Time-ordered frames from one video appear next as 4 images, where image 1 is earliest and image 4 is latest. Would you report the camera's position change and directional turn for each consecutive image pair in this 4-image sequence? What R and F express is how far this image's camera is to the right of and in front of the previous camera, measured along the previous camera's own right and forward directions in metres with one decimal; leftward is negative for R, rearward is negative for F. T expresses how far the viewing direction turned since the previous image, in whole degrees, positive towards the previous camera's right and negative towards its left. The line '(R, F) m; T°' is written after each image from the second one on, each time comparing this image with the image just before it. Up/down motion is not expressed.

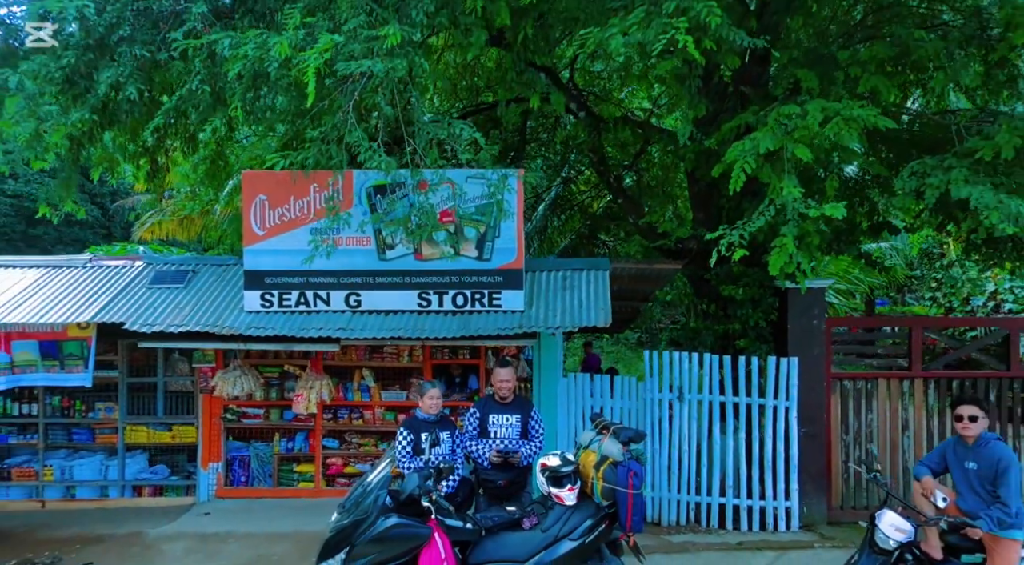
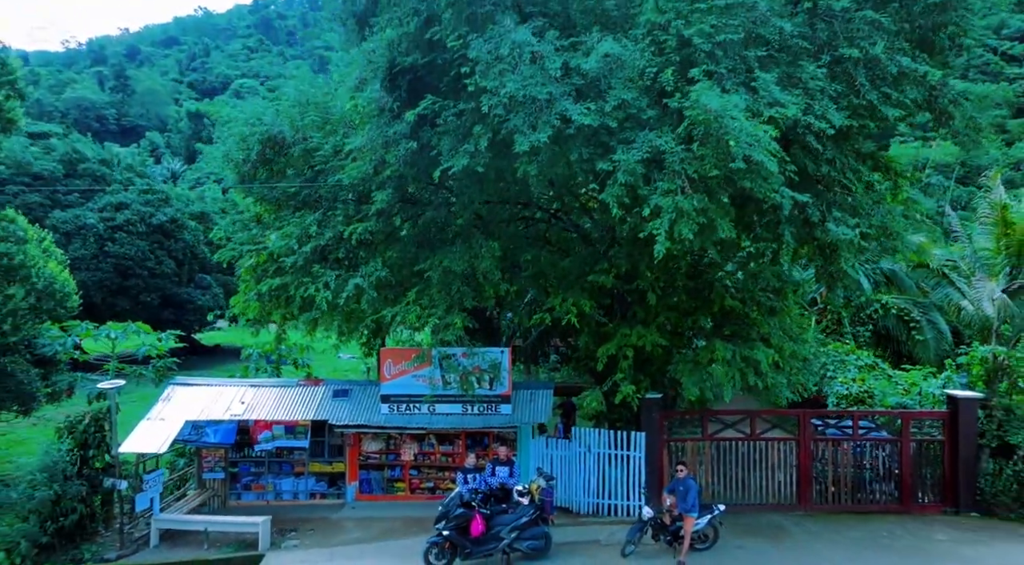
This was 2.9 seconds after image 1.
(+0.1, -5.5) m; 0°
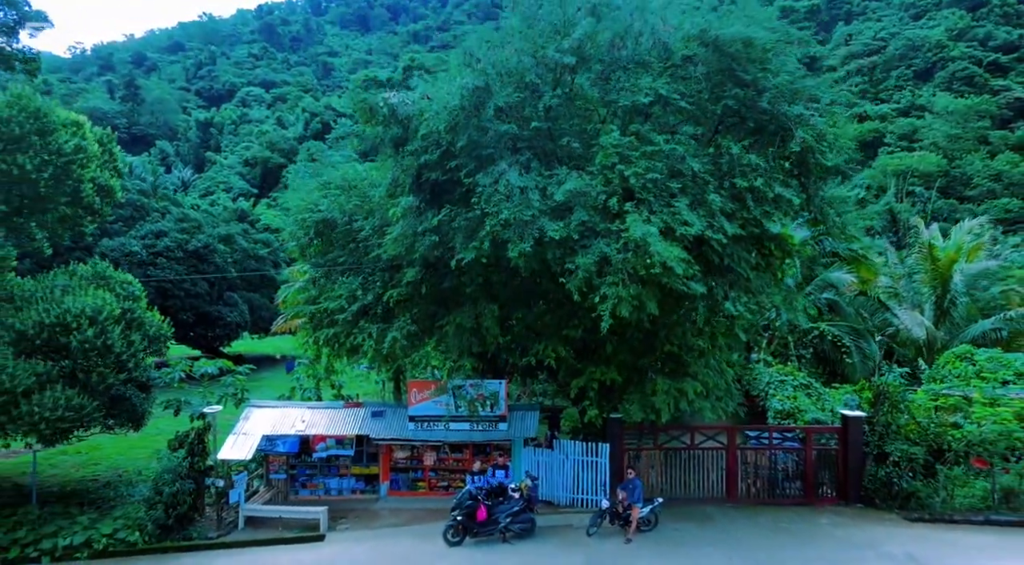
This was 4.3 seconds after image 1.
(+0.1, -3.3) m; 0°
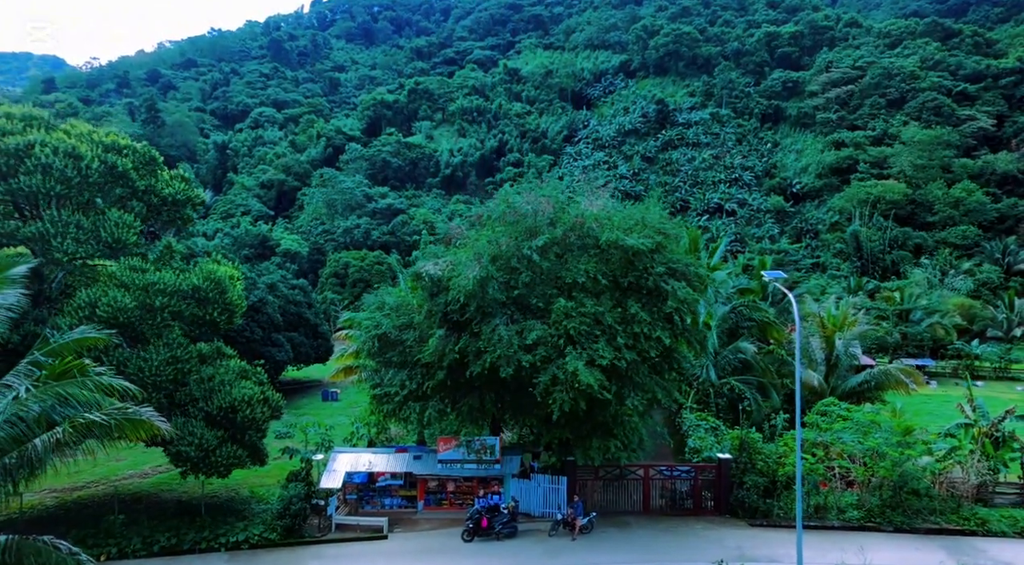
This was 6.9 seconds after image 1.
(+0.2, -7.7) m; 0°
